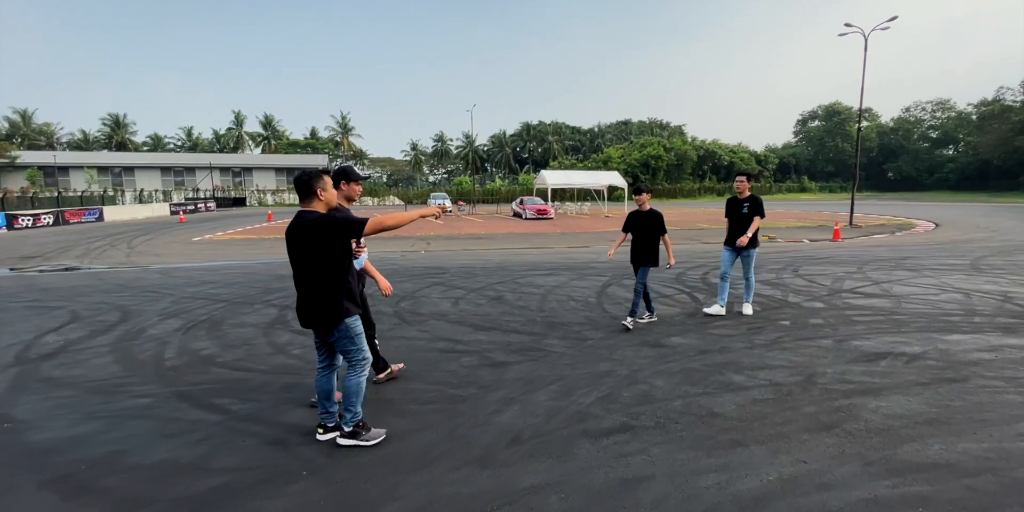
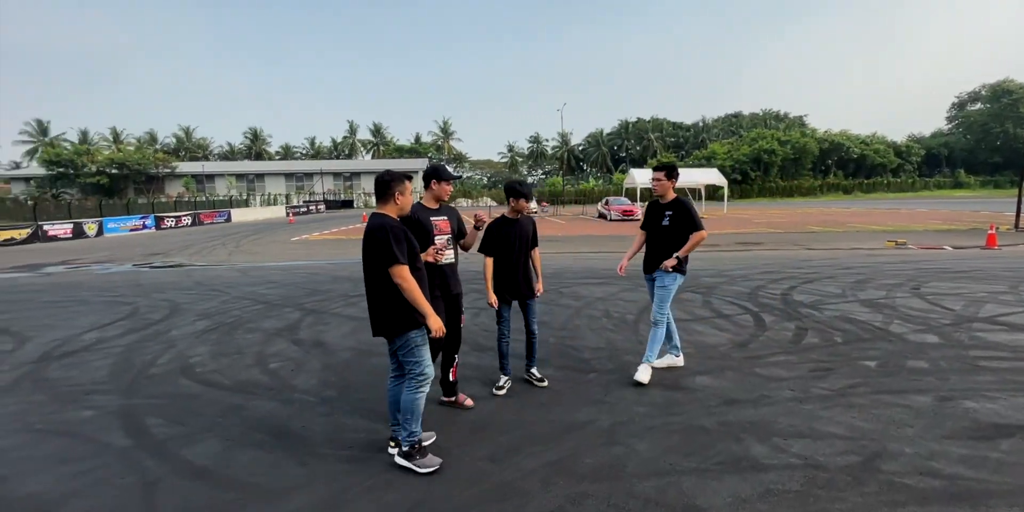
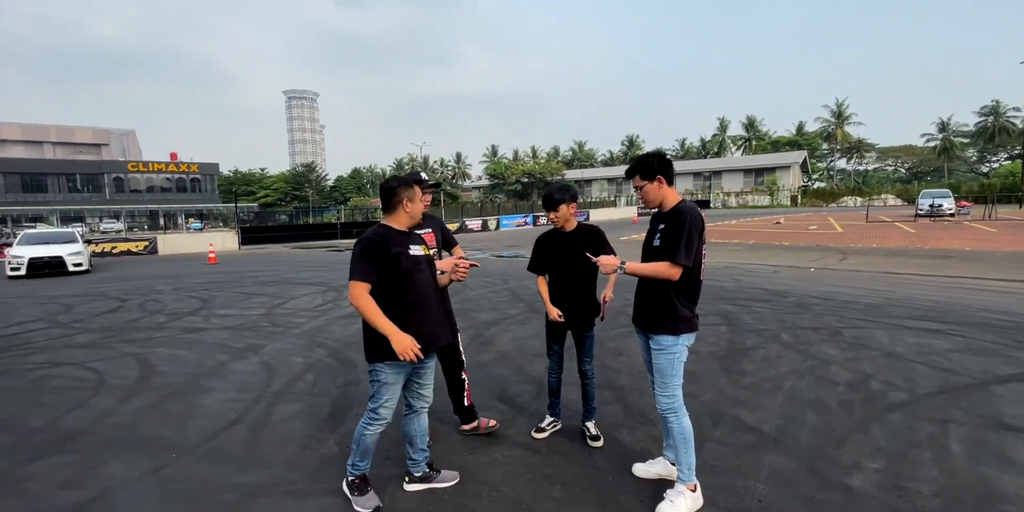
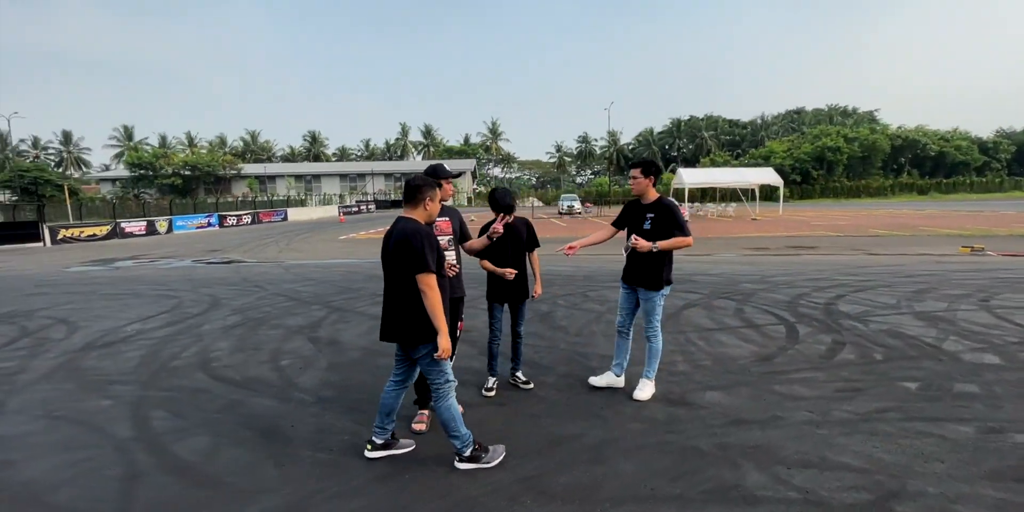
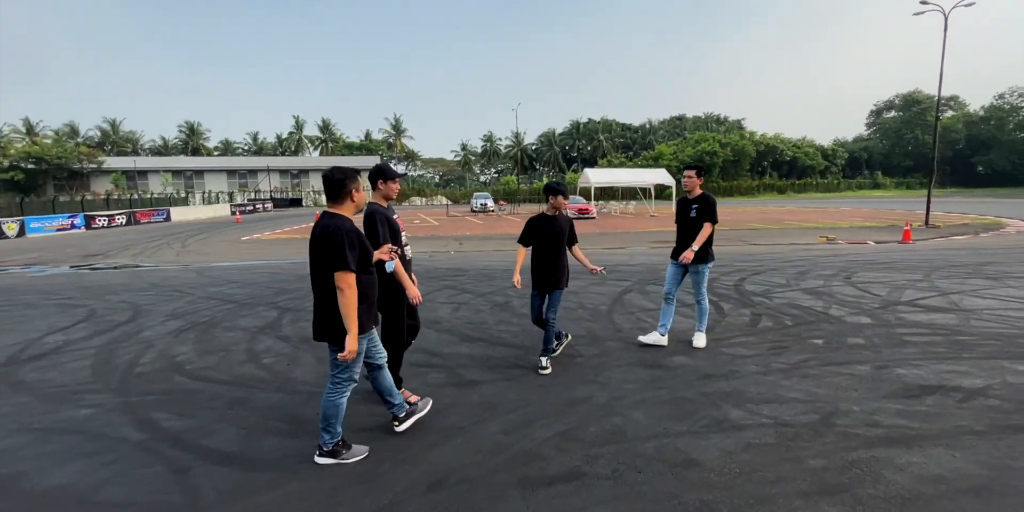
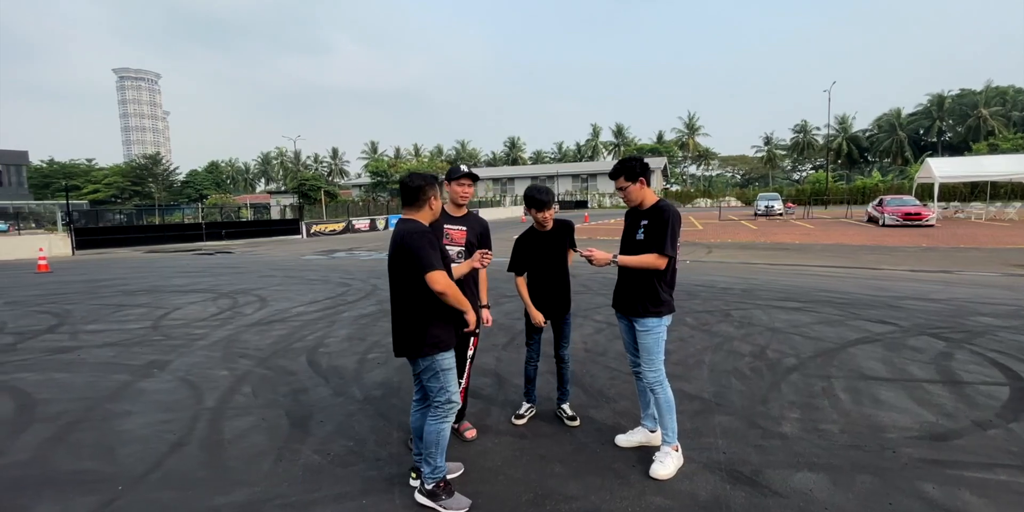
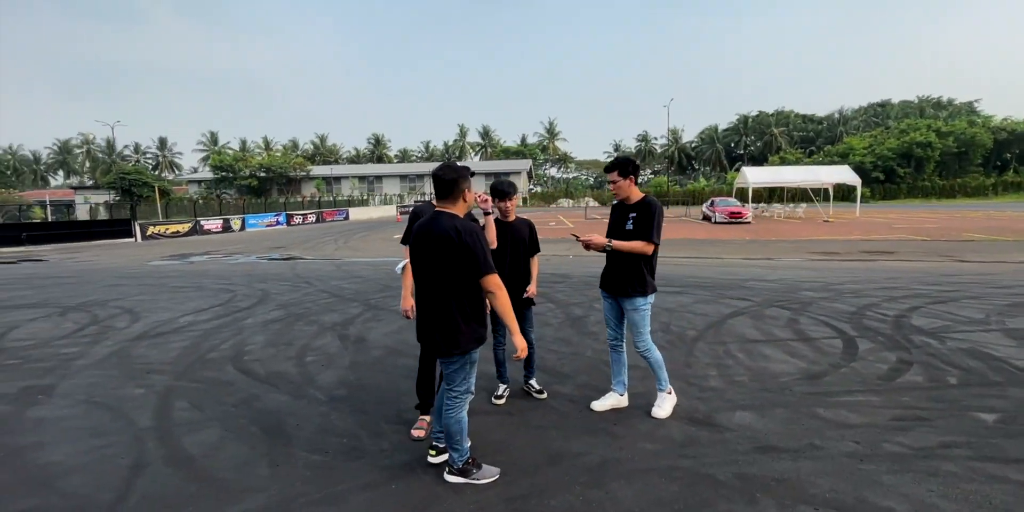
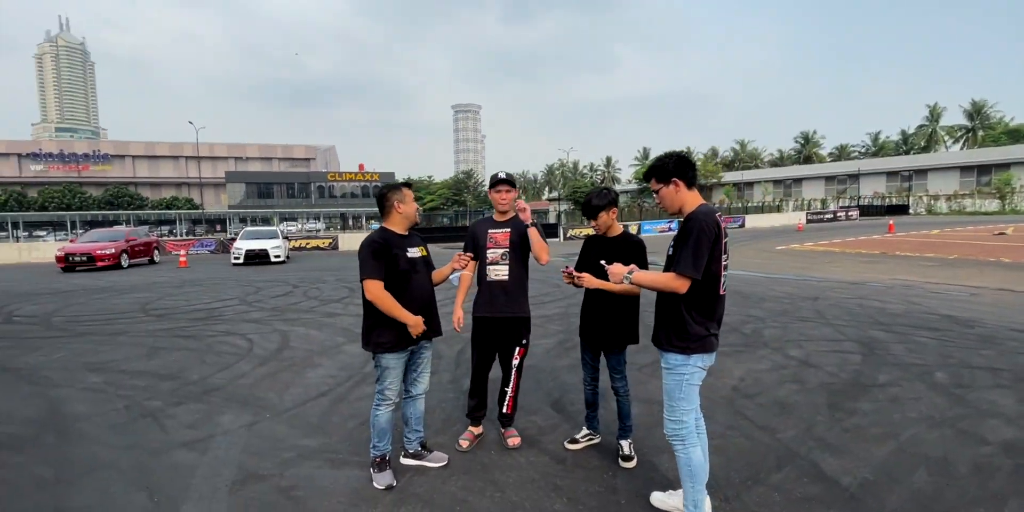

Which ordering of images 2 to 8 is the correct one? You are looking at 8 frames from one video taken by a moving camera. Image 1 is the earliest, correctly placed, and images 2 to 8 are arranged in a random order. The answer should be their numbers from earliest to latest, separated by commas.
5, 2, 4, 7, 6, 3, 8
